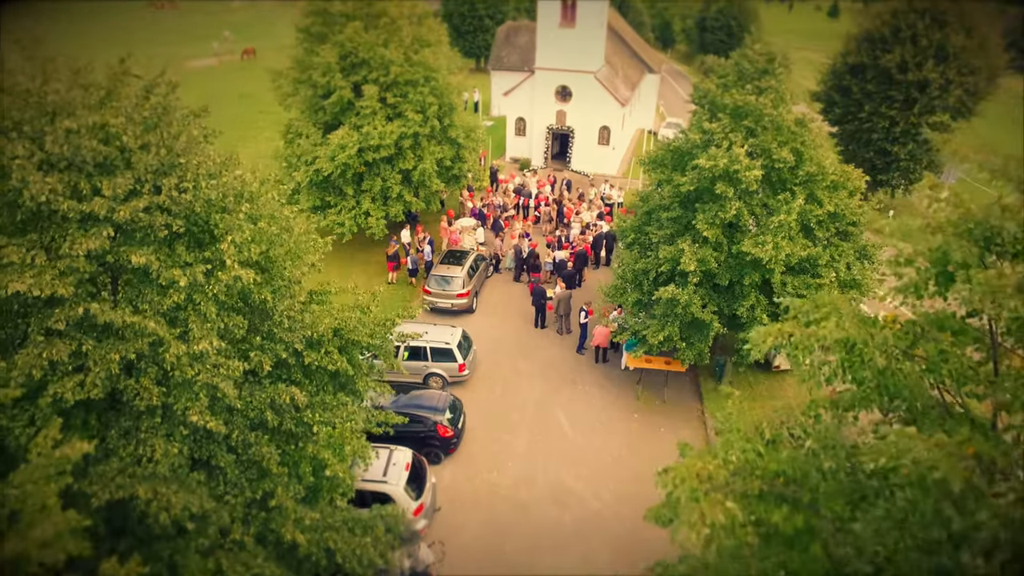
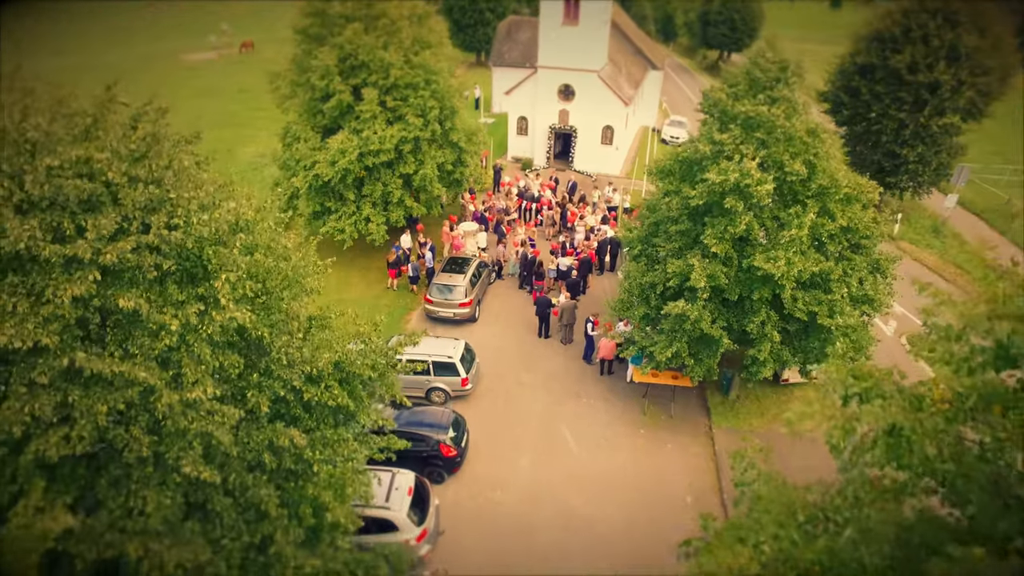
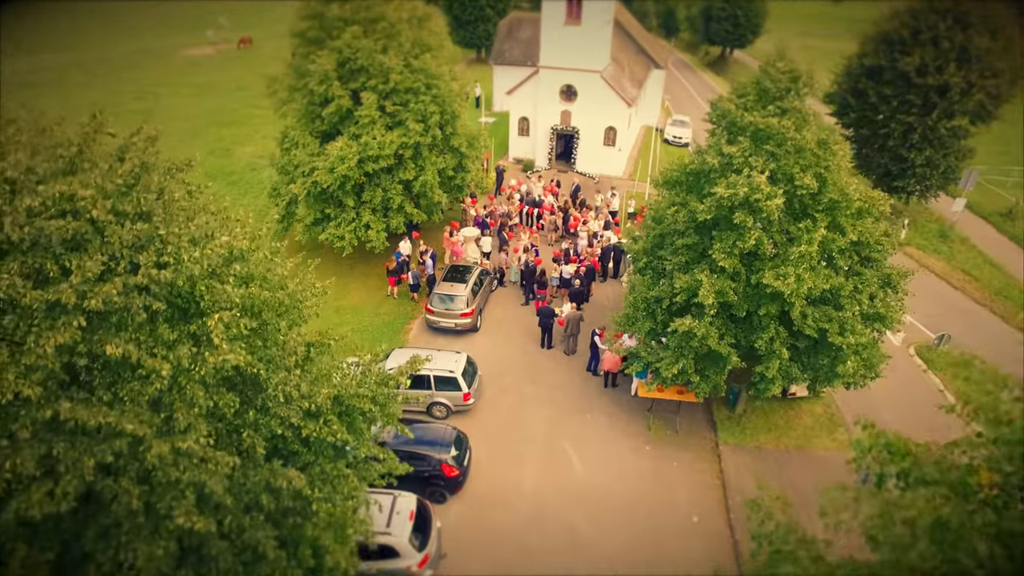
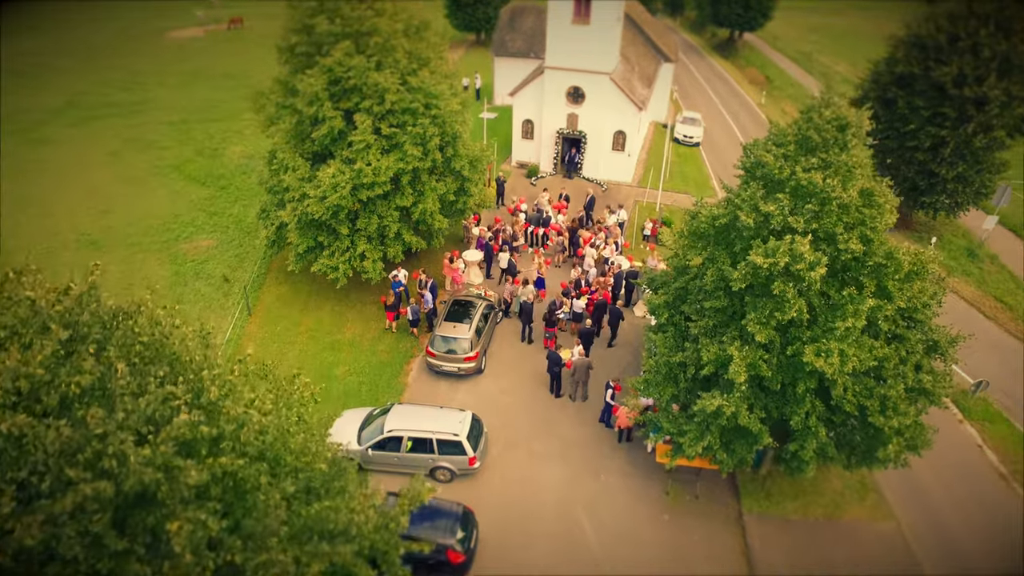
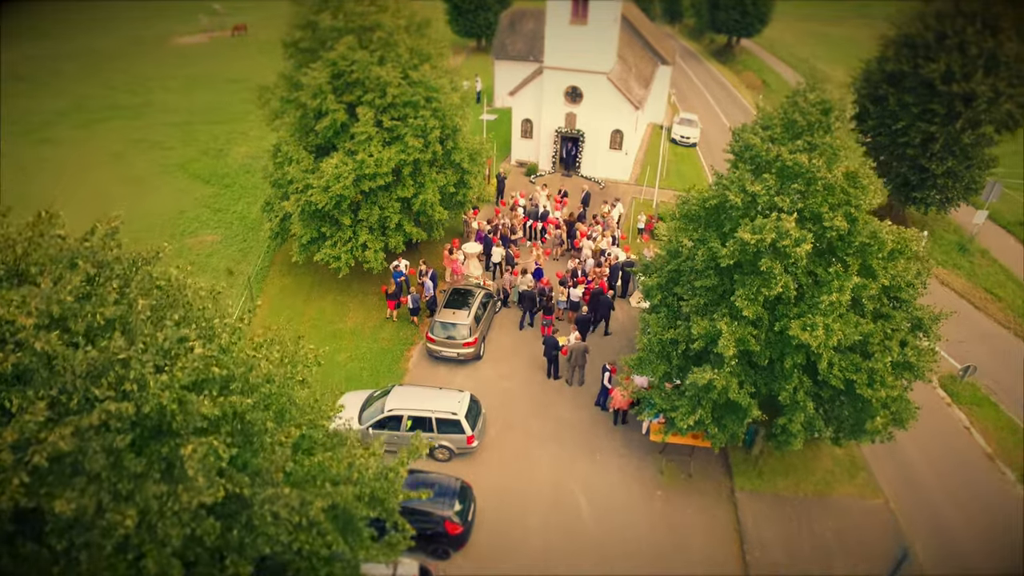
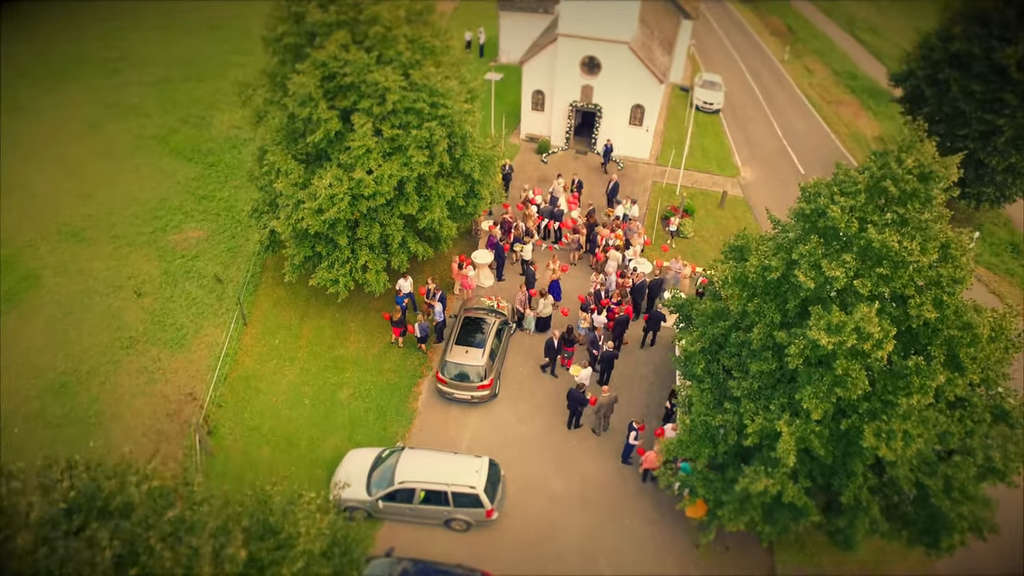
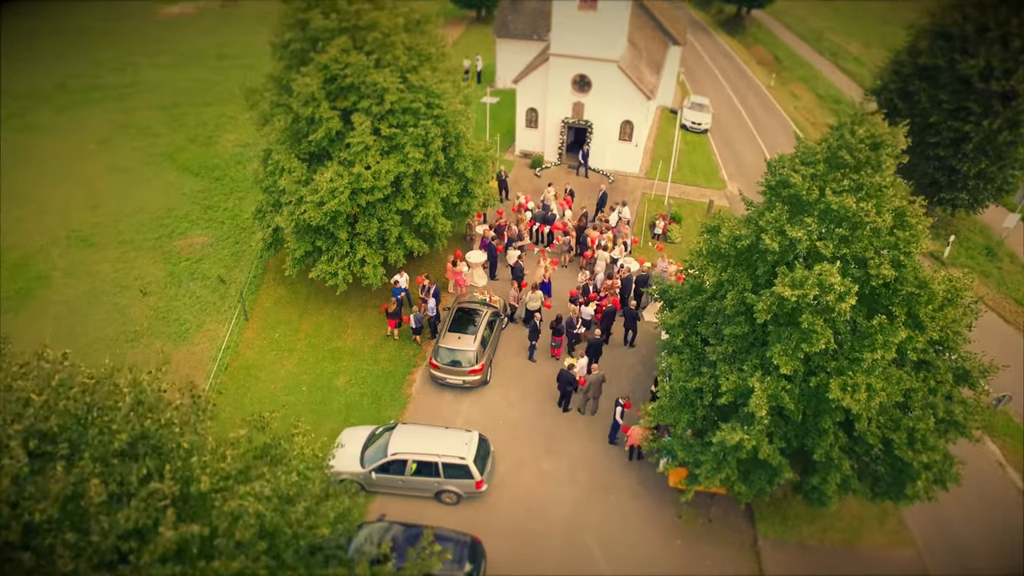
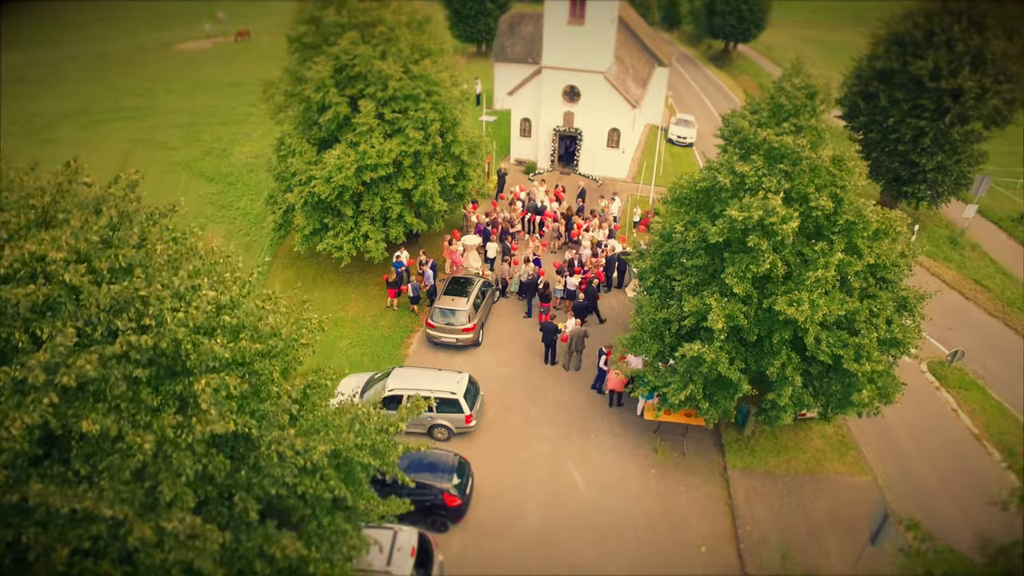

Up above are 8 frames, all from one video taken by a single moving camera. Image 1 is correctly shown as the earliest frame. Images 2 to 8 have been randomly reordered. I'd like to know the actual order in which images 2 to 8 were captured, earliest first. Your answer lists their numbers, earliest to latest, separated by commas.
2, 3, 8, 5, 4, 7, 6
